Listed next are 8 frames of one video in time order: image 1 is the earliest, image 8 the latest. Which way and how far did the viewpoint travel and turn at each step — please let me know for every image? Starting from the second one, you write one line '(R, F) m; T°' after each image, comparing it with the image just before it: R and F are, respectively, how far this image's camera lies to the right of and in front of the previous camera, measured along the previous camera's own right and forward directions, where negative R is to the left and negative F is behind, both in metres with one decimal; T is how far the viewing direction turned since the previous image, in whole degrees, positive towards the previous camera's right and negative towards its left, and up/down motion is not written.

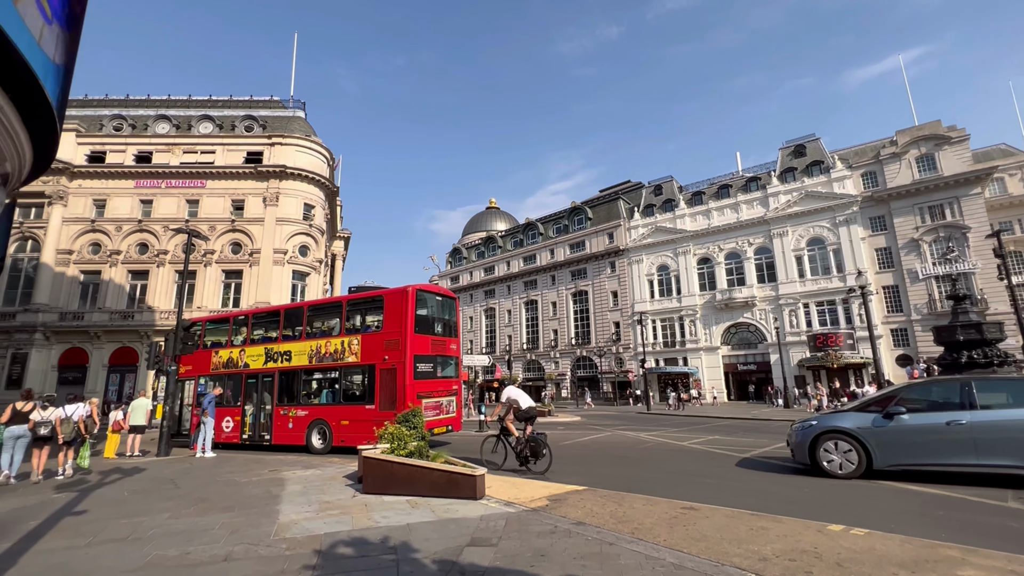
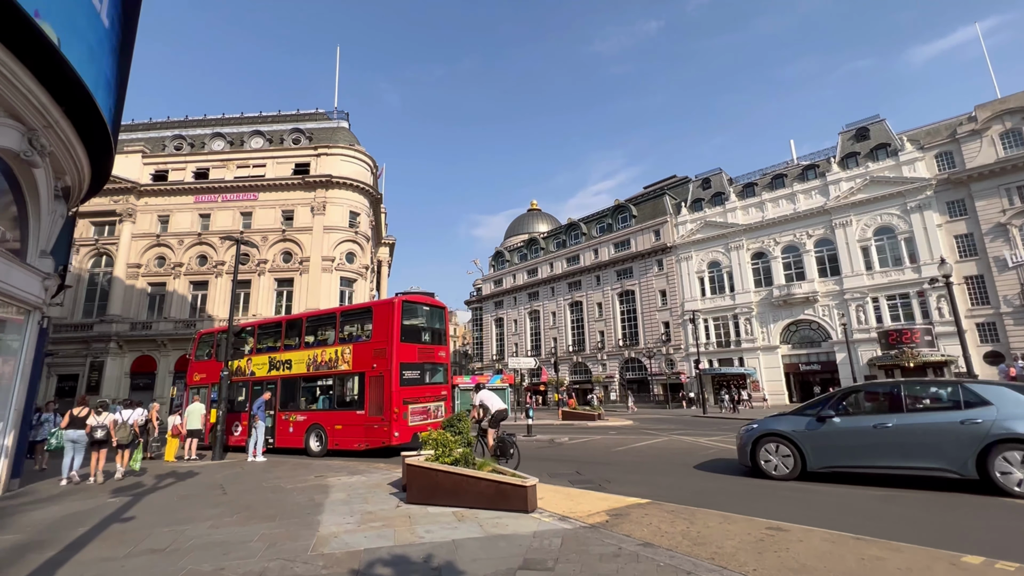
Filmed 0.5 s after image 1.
(-0.1, +0.6) m; -5°
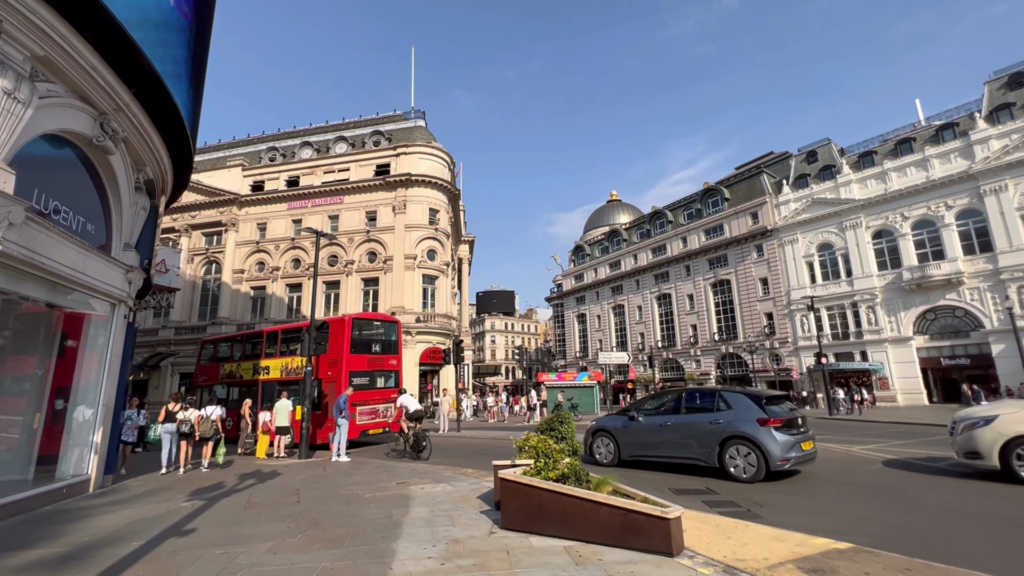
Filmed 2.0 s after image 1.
(-0.4, +1.6) m; -10°
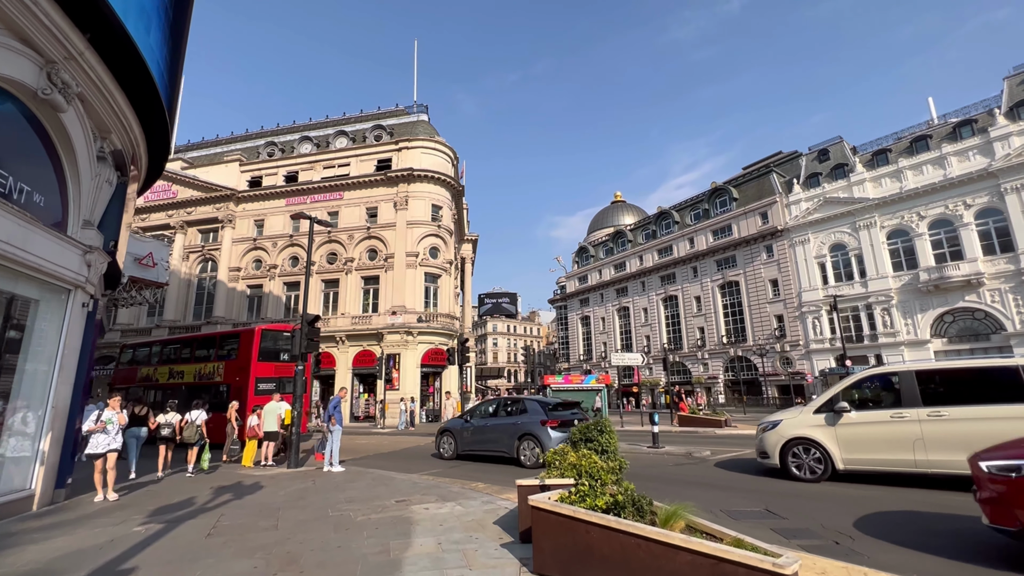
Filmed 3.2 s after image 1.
(-0.3, +1.3) m; 0°
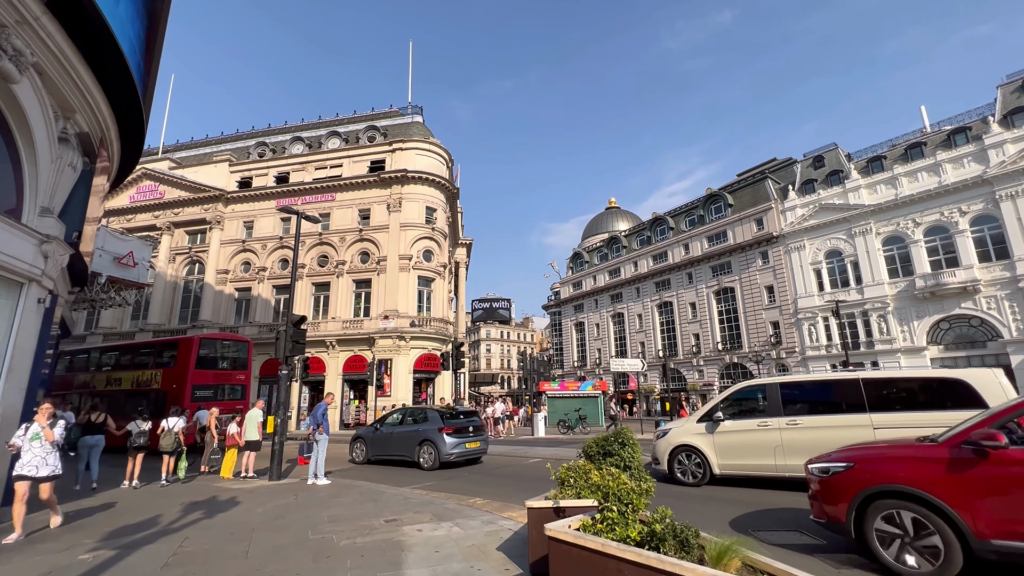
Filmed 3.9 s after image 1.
(-0.2, +0.7) m; +1°
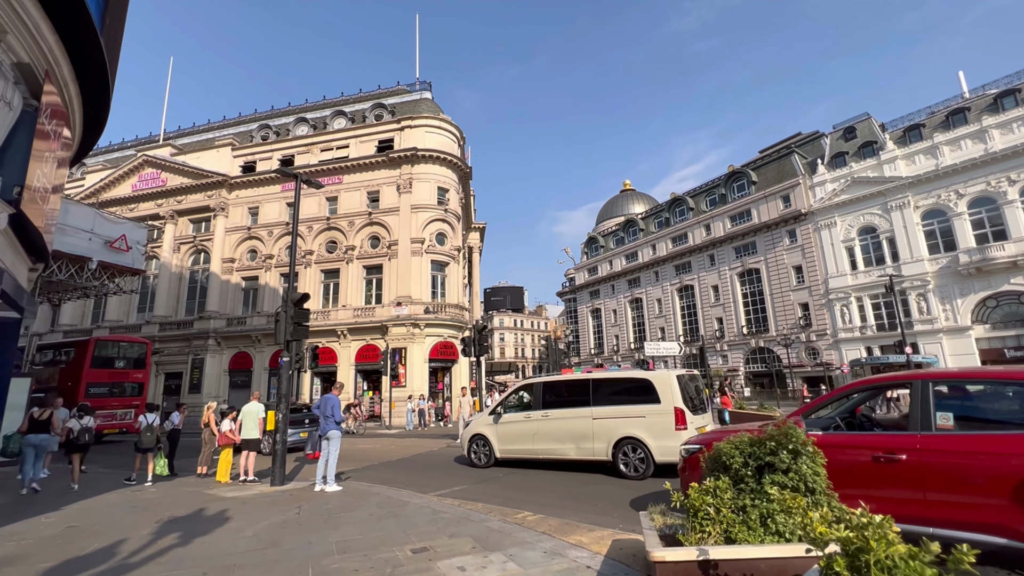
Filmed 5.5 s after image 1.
(-0.6, +1.8) m; -1°
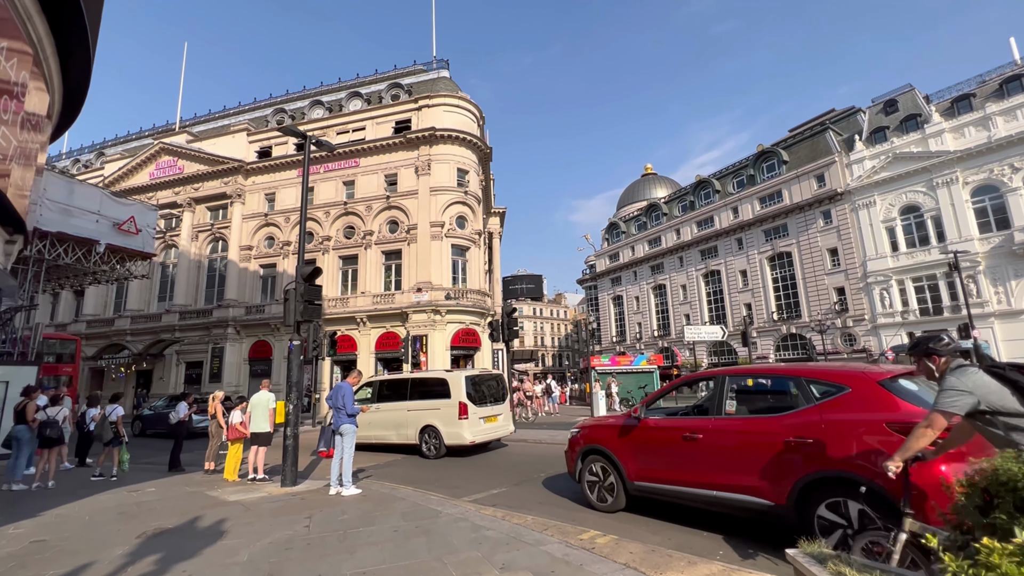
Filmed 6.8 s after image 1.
(-0.4, +1.2) m; -2°
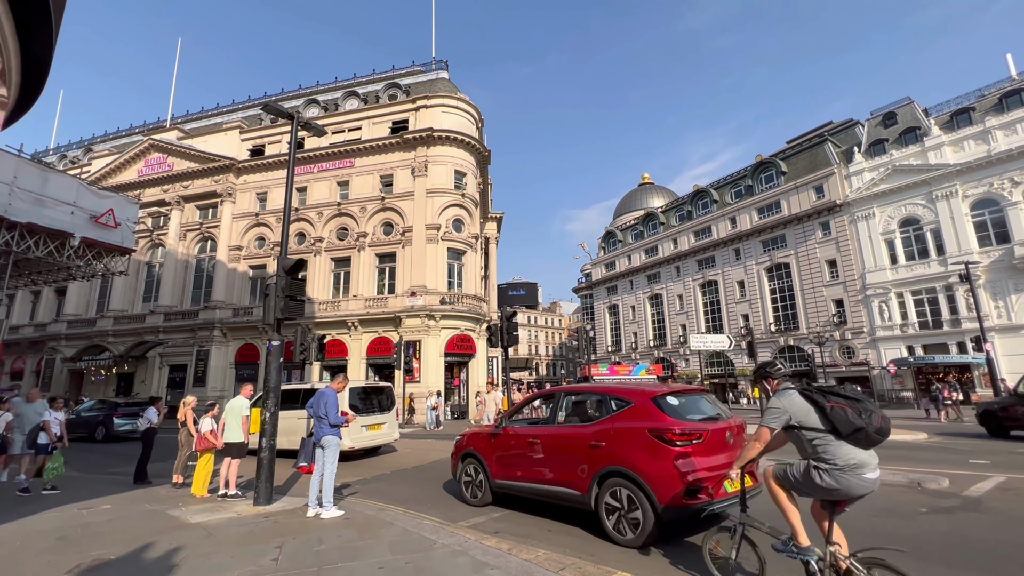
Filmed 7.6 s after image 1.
(-0.2, +0.8) m; +1°
